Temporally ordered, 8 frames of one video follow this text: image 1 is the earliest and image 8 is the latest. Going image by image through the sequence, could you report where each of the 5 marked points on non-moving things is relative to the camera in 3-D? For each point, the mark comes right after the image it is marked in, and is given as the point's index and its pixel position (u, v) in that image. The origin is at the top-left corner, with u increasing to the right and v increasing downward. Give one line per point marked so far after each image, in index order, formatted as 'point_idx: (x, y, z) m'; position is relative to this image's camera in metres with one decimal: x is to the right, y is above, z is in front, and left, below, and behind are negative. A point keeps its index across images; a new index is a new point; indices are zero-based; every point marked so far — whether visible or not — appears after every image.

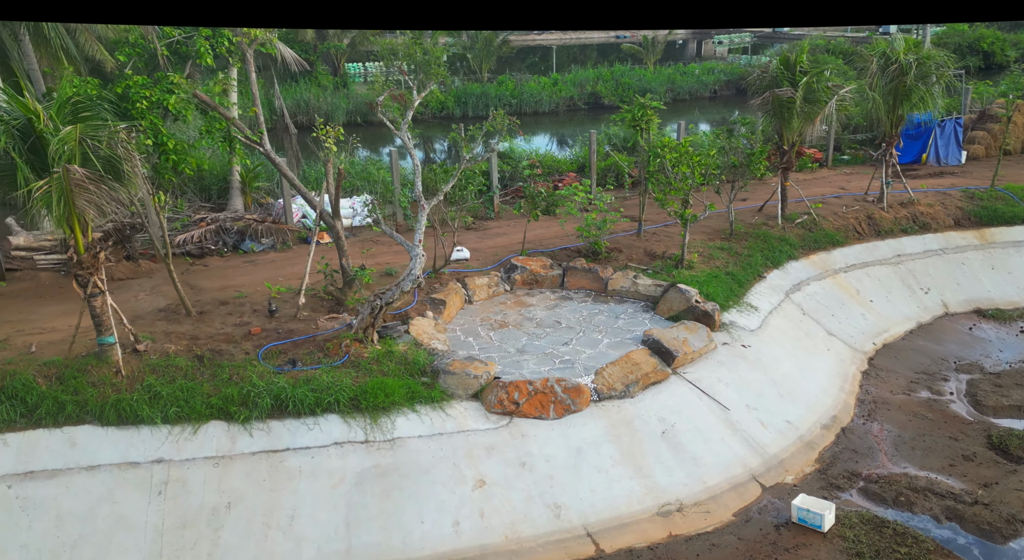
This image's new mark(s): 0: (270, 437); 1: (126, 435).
0: (-2.6, -1.5, +6.7) m
1: (-4.4, -1.6, +7.1) m
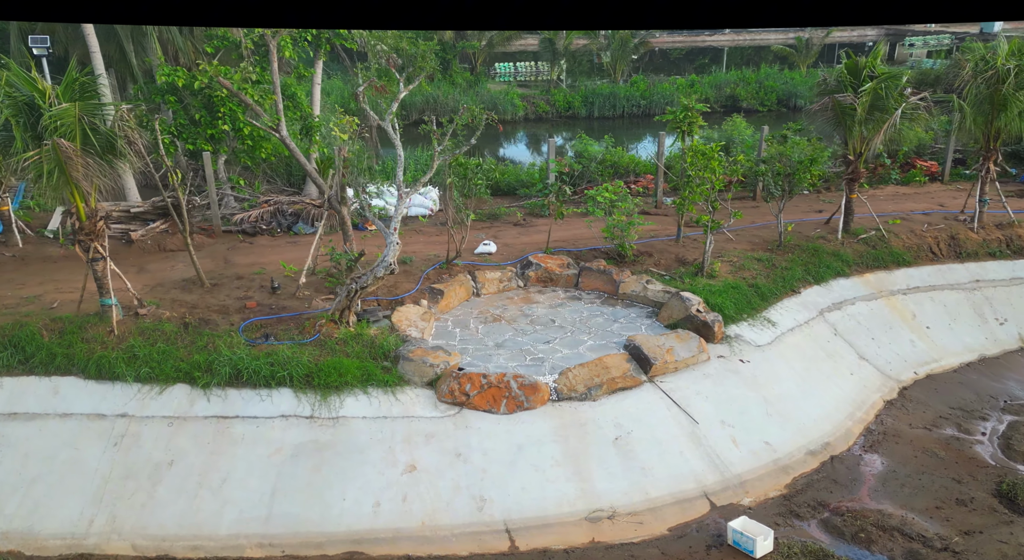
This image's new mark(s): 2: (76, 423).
0: (-3.1, -1.3, +7.1) m
1: (-4.8, -1.2, +7.7) m
2: (-5.0, -1.5, +7.5) m
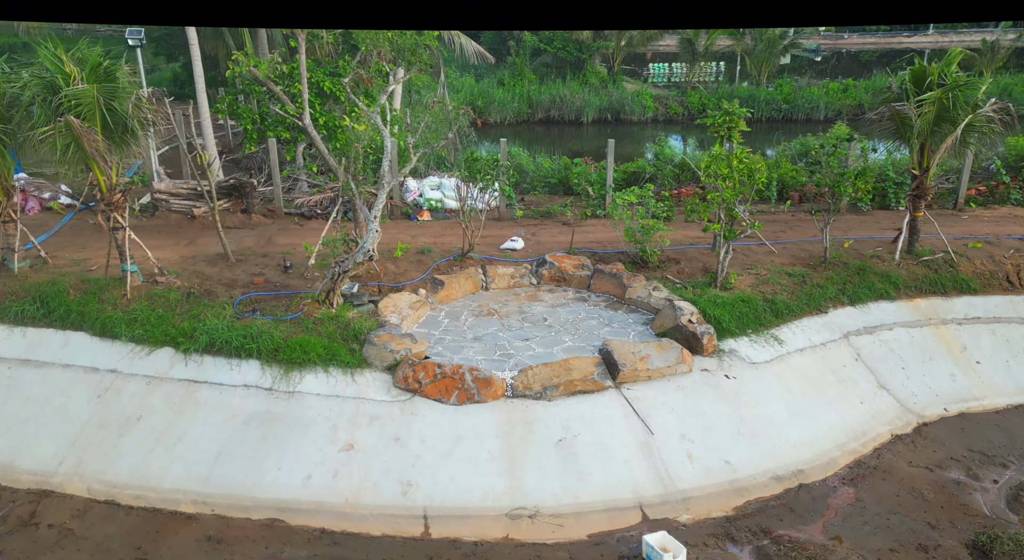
0: (-3.5, -1.0, +7.7) m
1: (-5.2, -0.8, +8.5) m
2: (-5.4, -1.1, +8.4) m
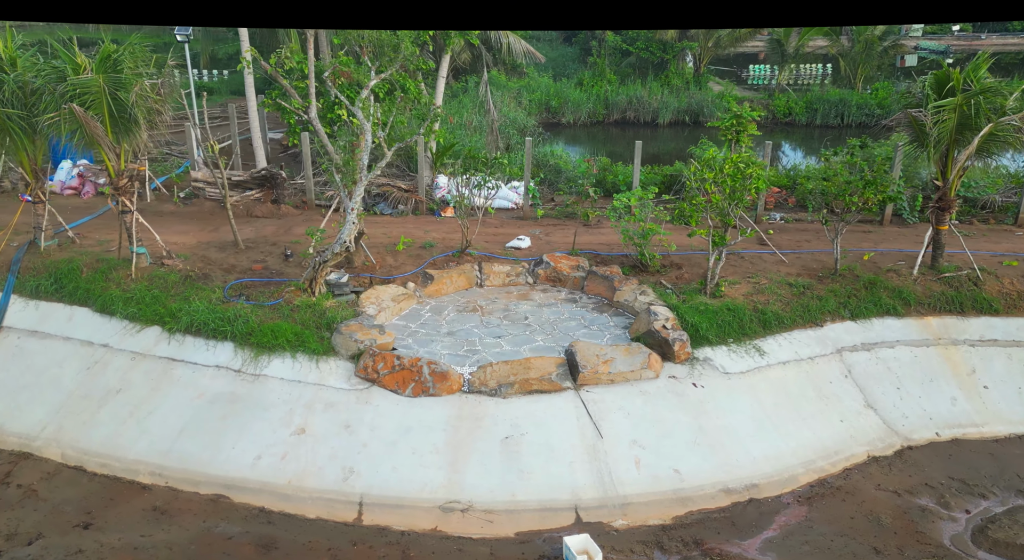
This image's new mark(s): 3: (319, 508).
0: (-3.9, -0.8, +8.0) m
1: (-5.5, -0.5, +9.0) m
2: (-5.7, -0.8, +8.9) m
3: (-1.7, -2.0, +6.0) m
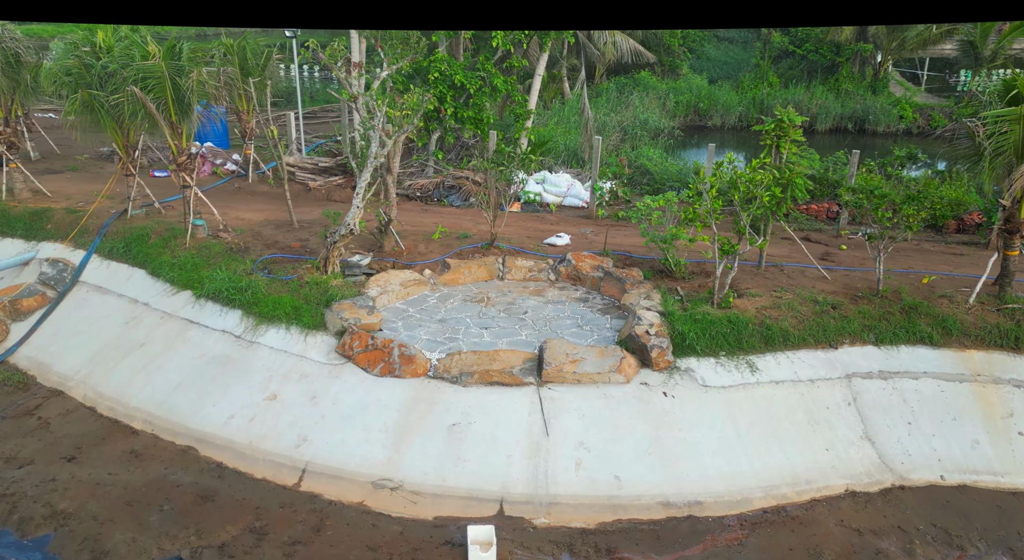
0: (-4.0, -0.4, +8.7) m
1: (-5.4, 0.0, +10.0) m
2: (-5.7, -0.3, +9.9) m
3: (-2.3, -1.8, +6.4) m
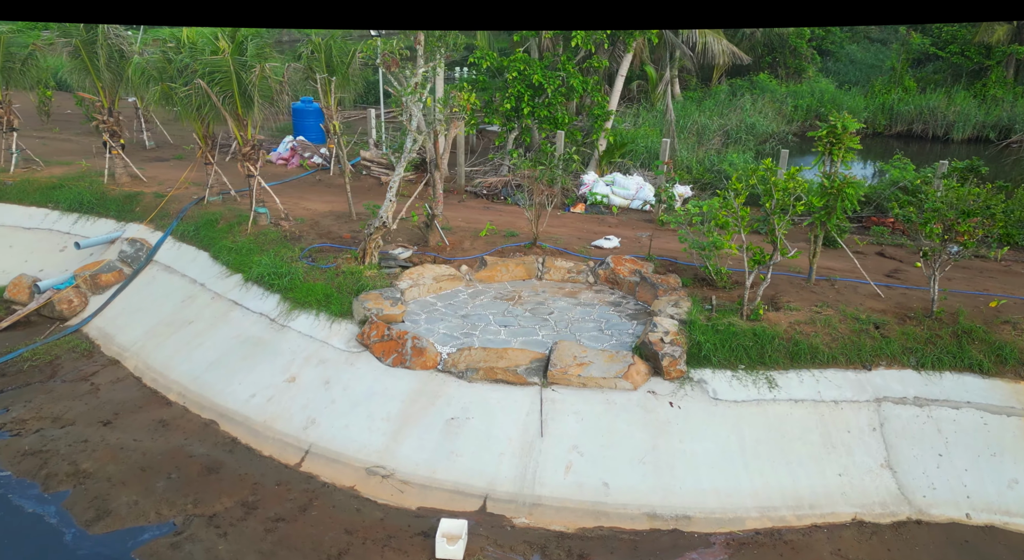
0: (-3.7, -0.2, +9.3) m
1: (-4.8, +0.3, +10.7) m
2: (-5.1, 0.0, +10.6) m
3: (-2.4, -1.7, +6.7) m
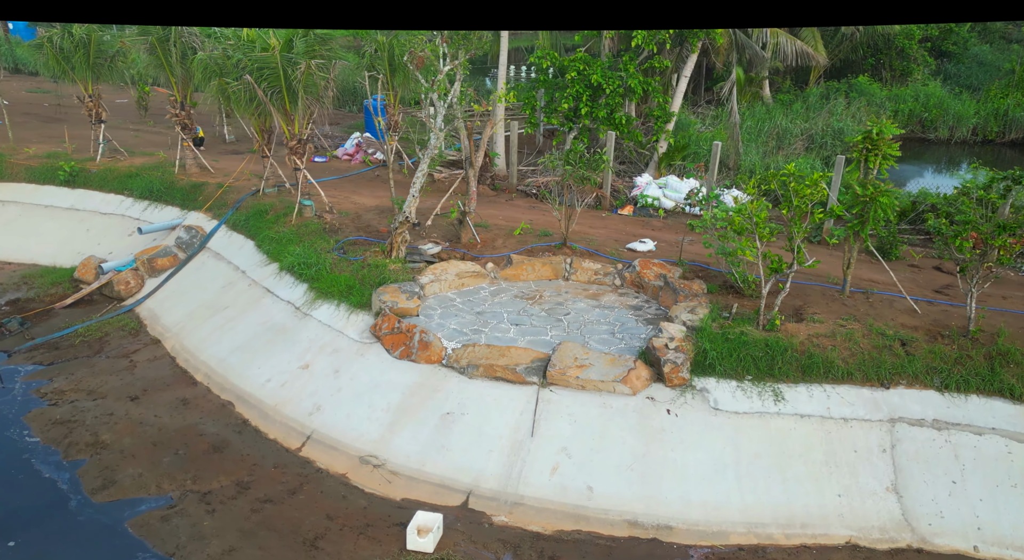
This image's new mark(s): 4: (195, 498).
0: (-3.4, 0.0, +9.7) m
1: (-4.3, +0.5, +11.2) m
2: (-4.7, +0.2, +11.2) m
3: (-2.4, -1.6, +7.0) m
4: (-2.7, -1.9, +5.8) m
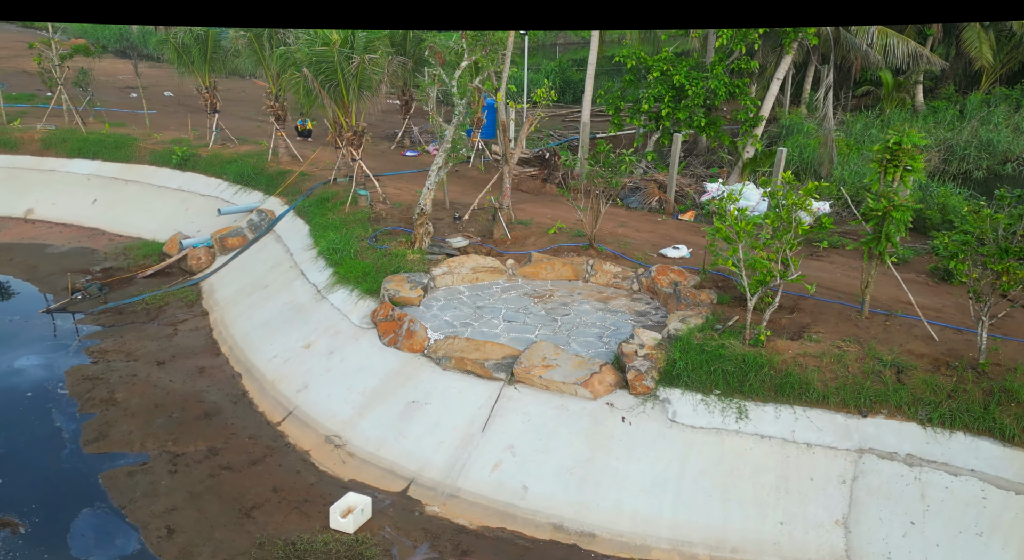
0: (-3.2, +0.2, +10.5) m
1: (-3.8, +0.8, +12.1) m
2: (-4.2, +0.5, +12.2) m
3: (-2.7, -1.4, +7.7) m
4: (-3.2, -1.7, +6.5) m
